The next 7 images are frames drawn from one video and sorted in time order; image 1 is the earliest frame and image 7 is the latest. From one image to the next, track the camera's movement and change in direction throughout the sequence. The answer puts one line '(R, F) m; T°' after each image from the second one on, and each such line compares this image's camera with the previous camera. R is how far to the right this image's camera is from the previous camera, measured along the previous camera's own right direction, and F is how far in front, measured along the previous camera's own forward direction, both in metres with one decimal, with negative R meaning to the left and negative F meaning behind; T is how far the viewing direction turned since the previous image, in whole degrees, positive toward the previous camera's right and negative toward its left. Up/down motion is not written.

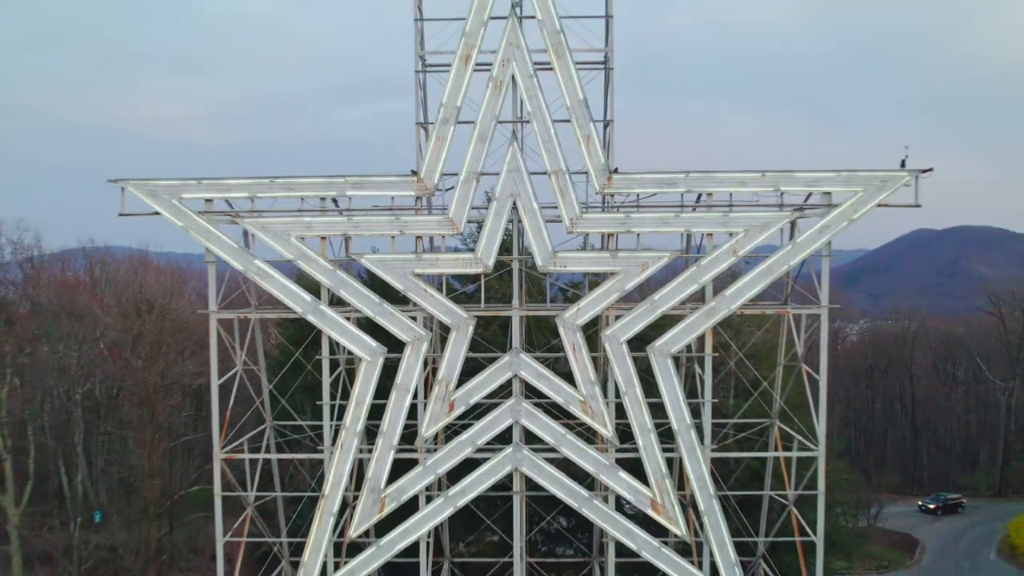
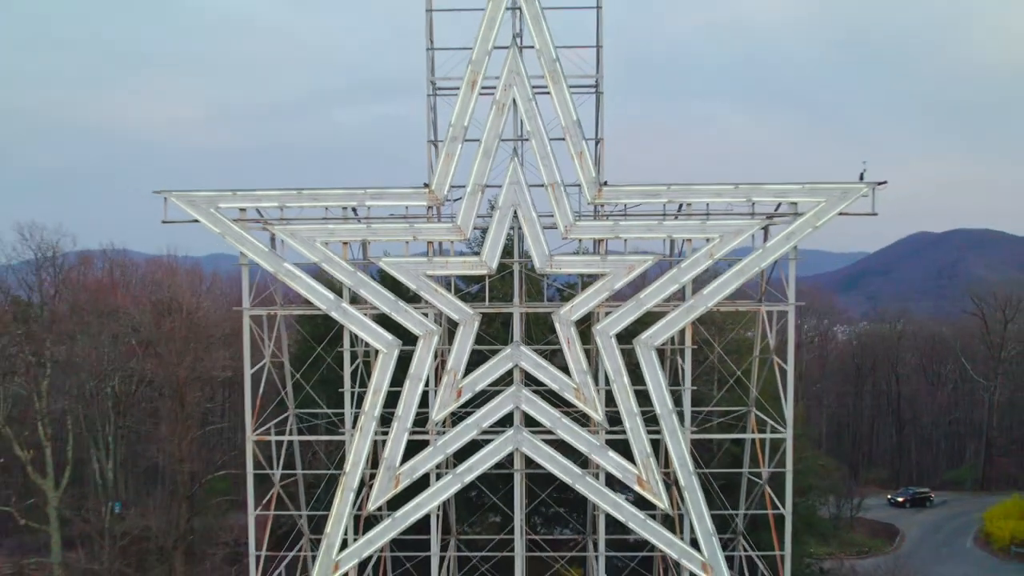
(0.0, -1.2) m; 0°
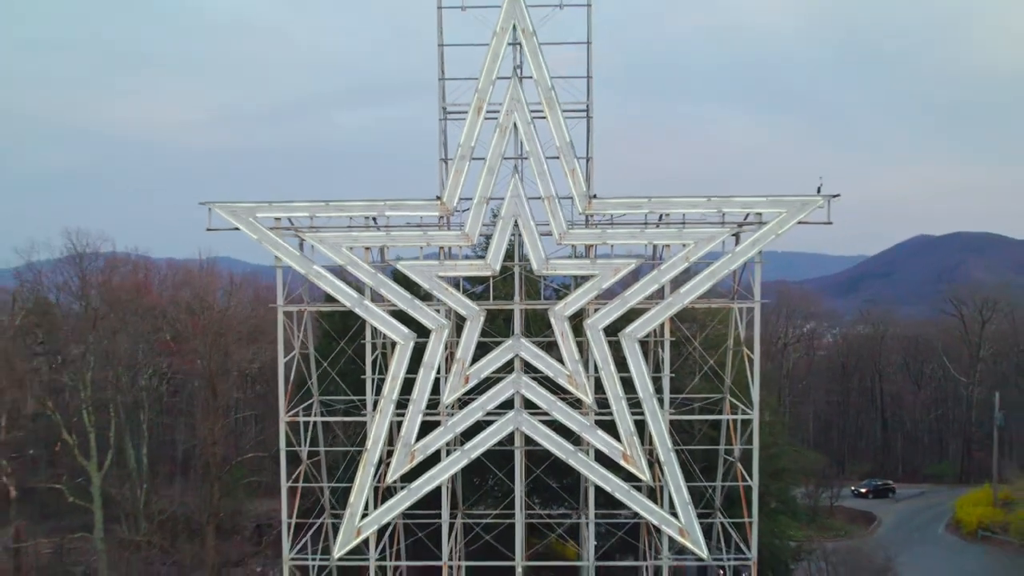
(0.0, -1.6) m; 0°
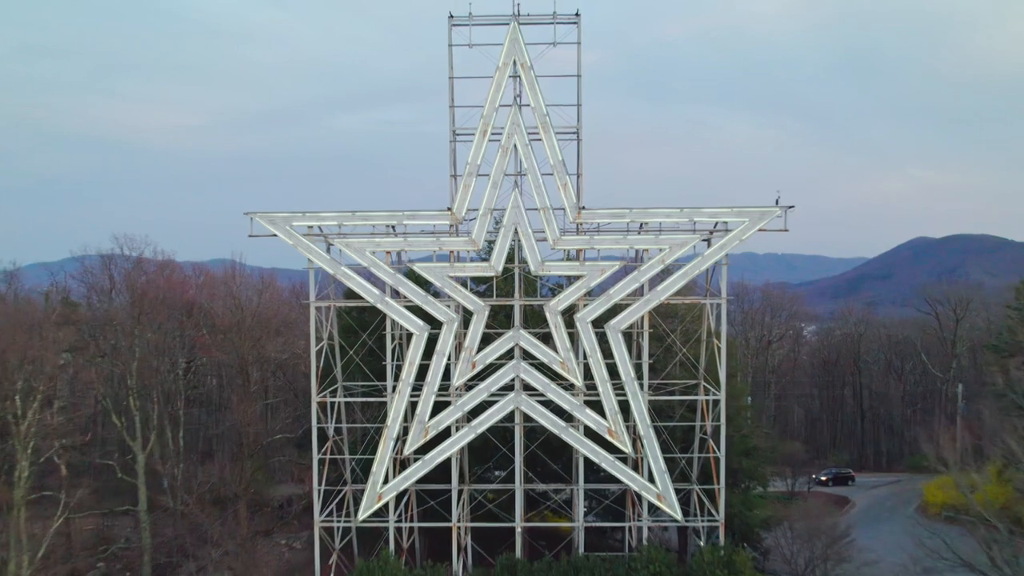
(0.0, -2.1) m; 0°
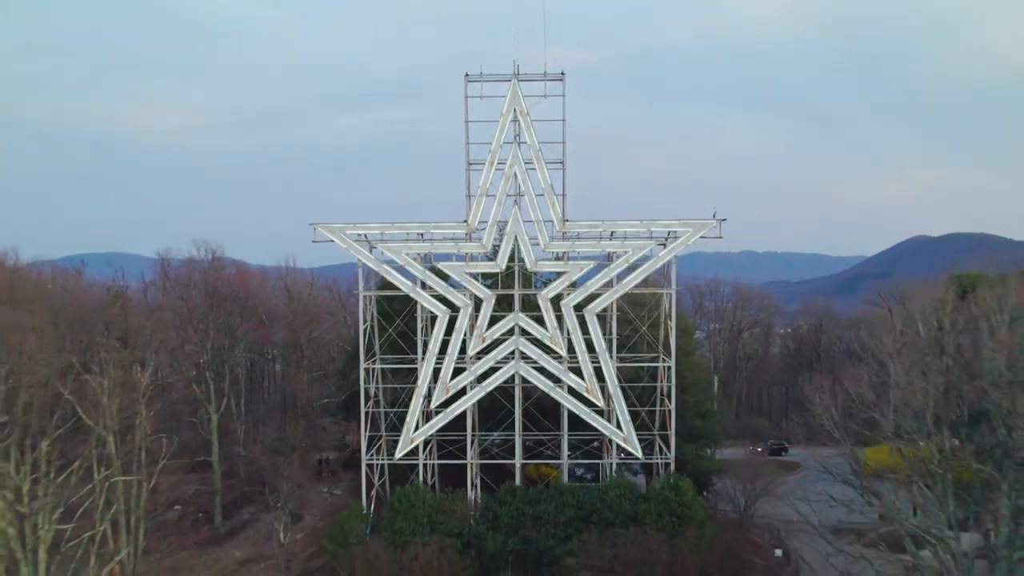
(0.0, -4.8) m; 0°
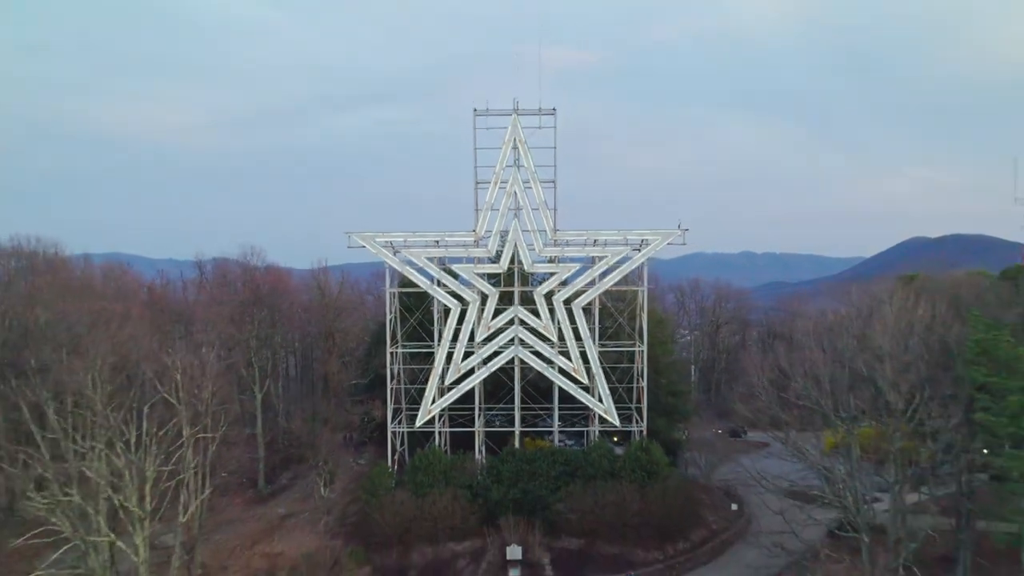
(0.0, -4.2) m; 0°
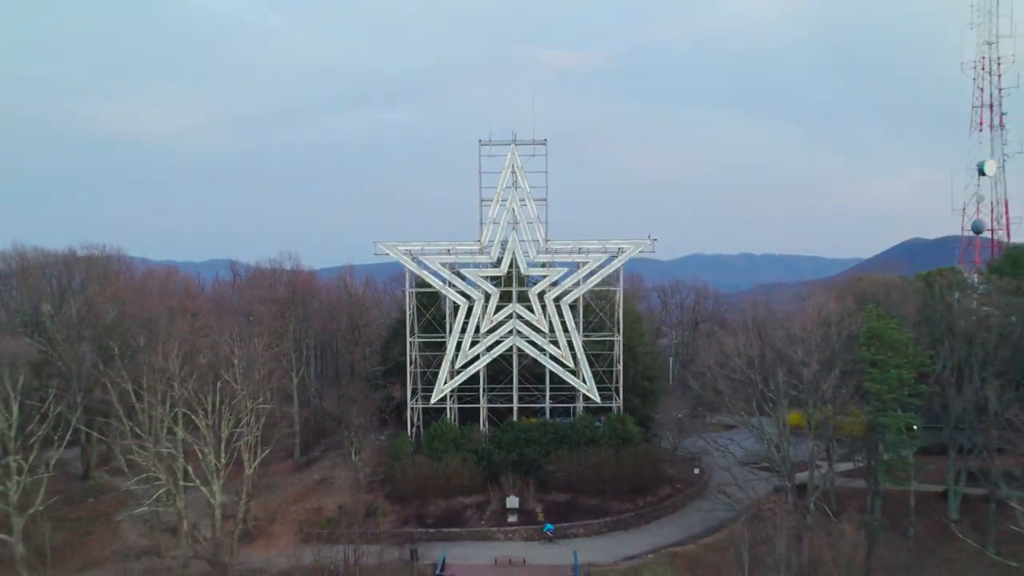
(0.0, -4.9) m; 0°
